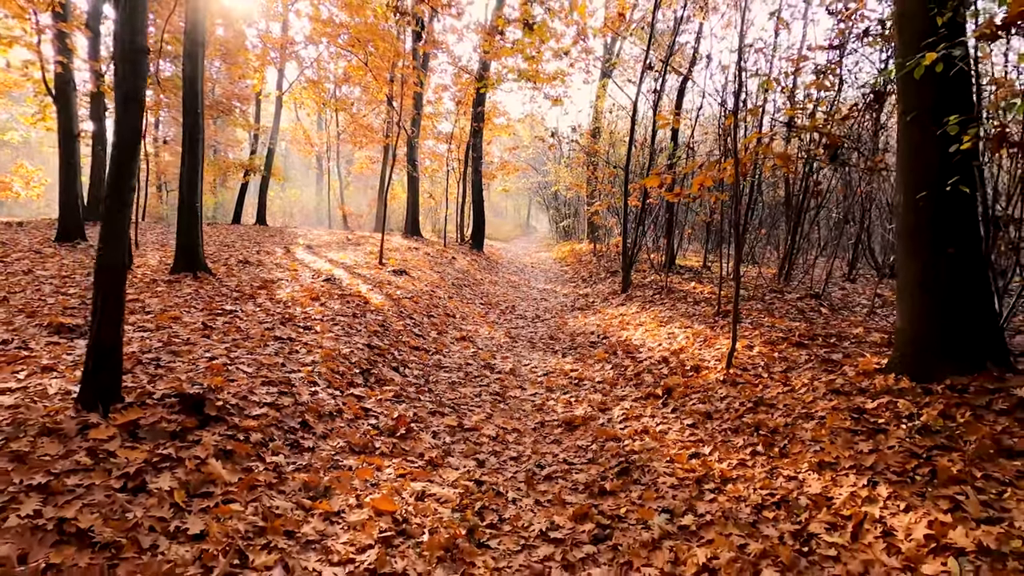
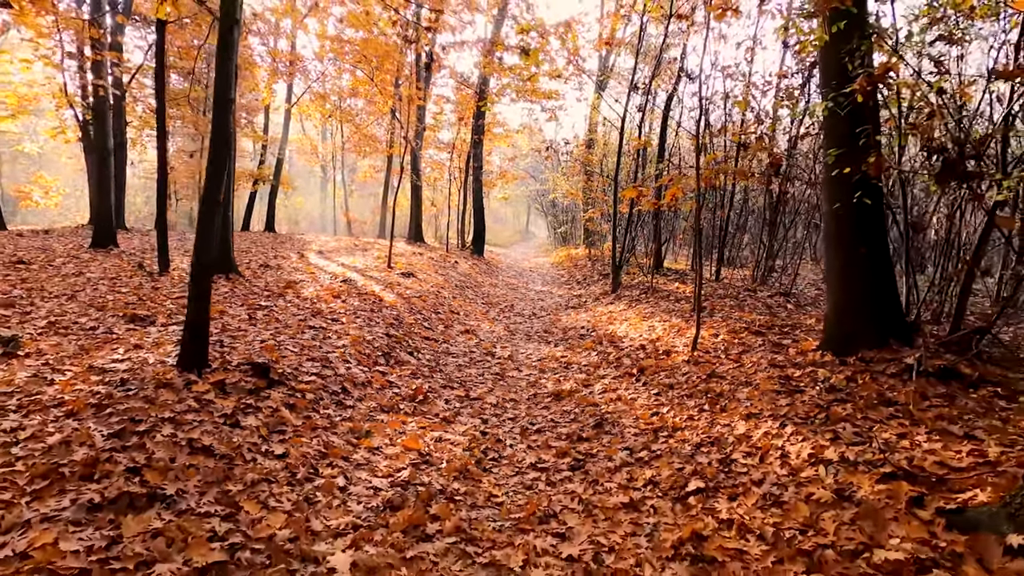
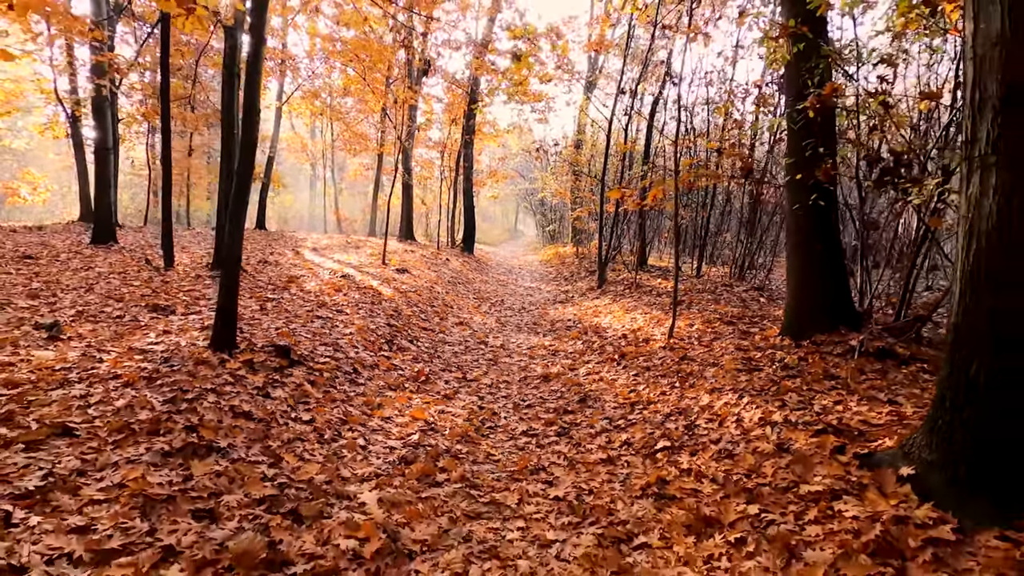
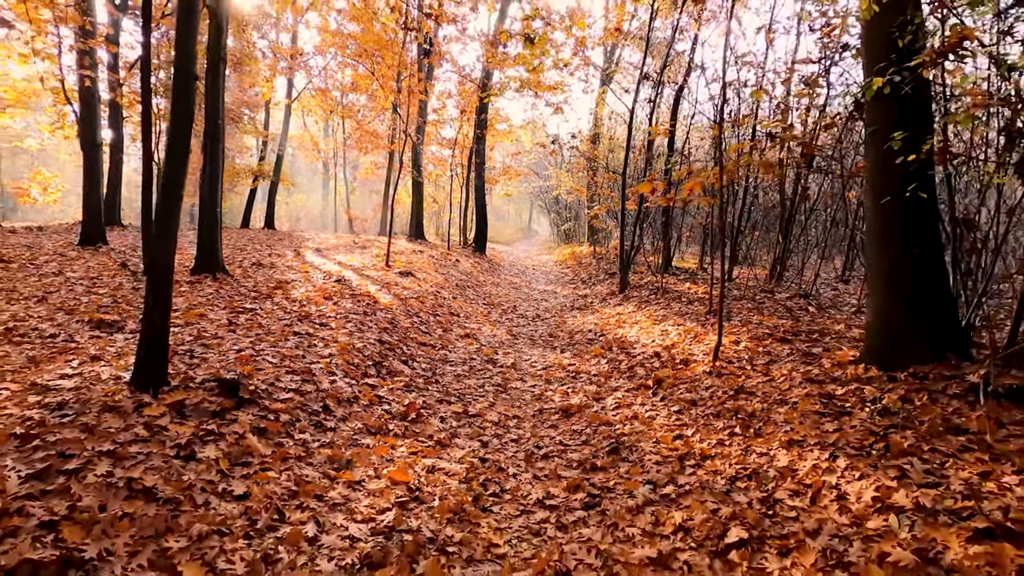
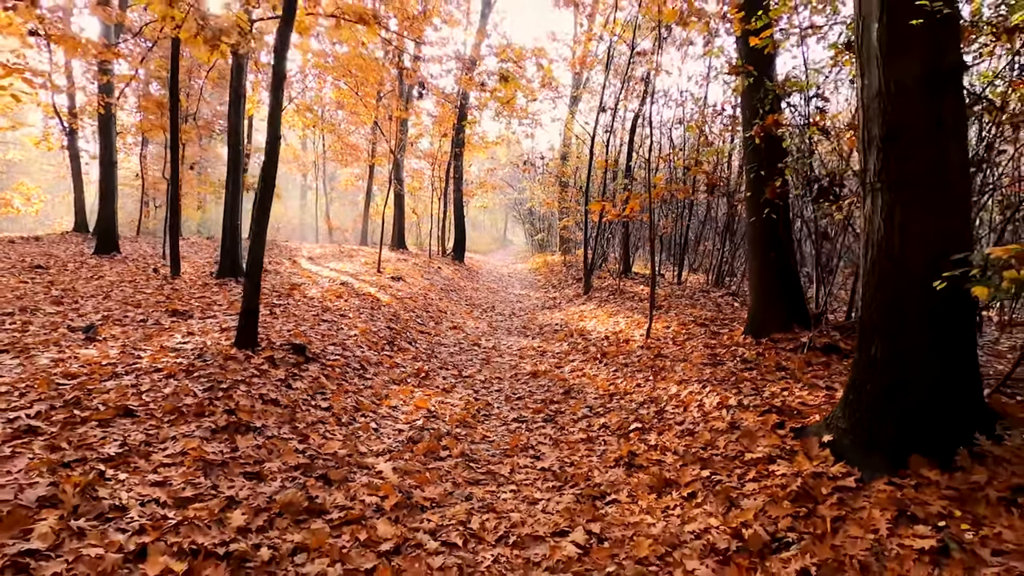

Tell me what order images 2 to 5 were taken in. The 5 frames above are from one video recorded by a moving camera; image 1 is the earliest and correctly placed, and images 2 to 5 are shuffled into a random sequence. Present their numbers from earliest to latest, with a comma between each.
4, 2, 3, 5
